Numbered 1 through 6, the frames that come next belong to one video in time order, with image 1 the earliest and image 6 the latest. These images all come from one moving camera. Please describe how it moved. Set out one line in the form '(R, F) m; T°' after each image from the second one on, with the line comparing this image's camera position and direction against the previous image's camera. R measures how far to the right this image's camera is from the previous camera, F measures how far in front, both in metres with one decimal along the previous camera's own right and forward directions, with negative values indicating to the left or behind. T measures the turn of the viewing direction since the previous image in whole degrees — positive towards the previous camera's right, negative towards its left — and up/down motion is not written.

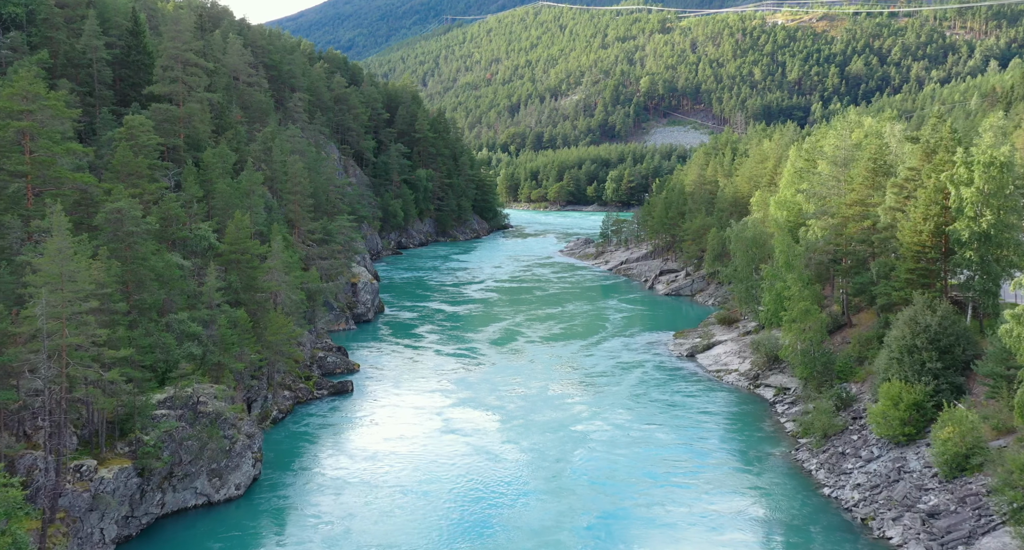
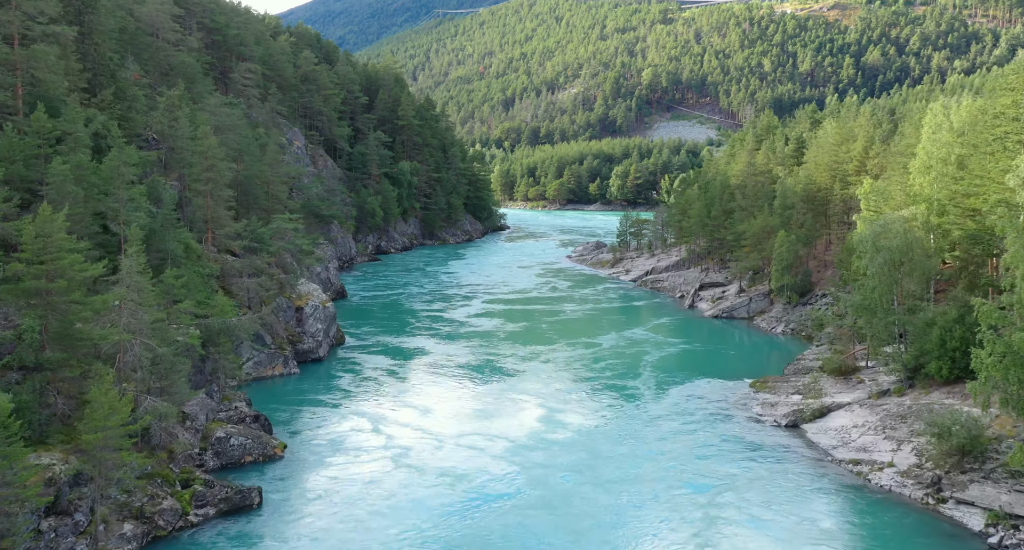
(-0.8, +20.4) m; 0°
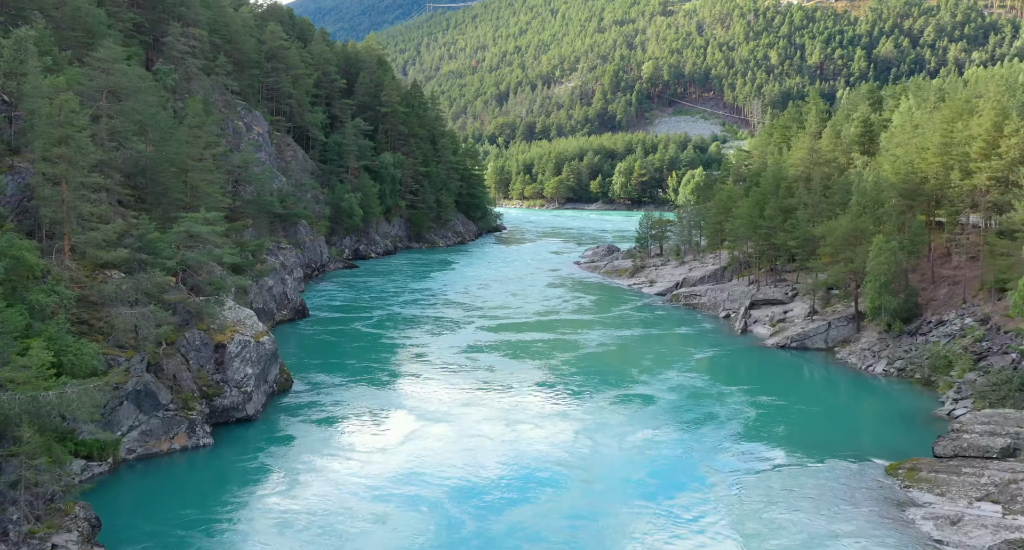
(-0.9, +16.1) m; +1°
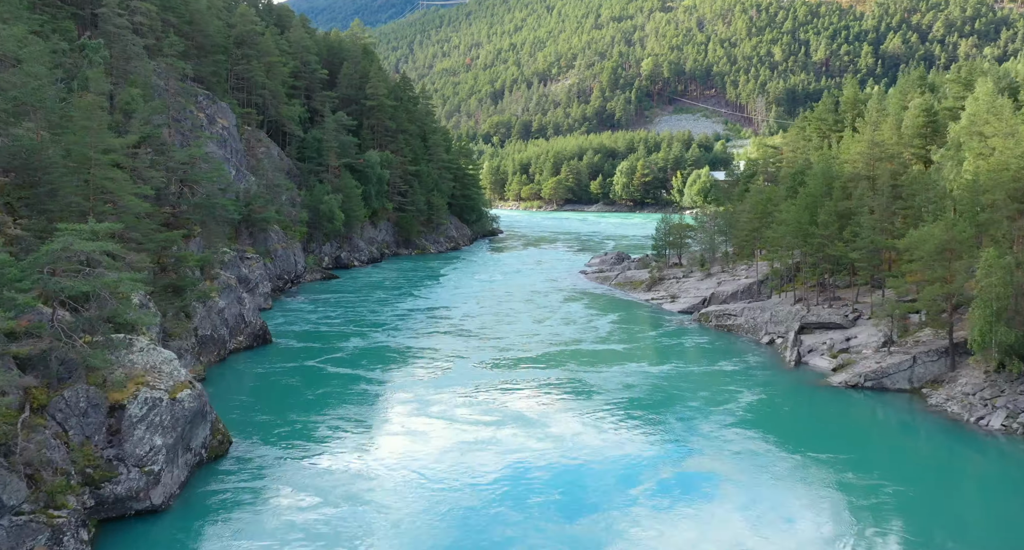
(-0.5, +10.7) m; 0°
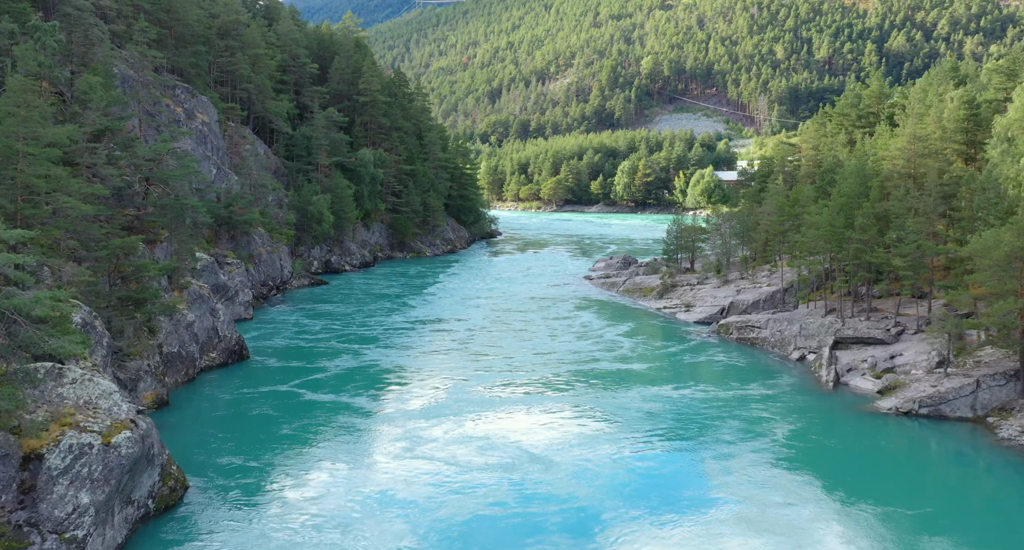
(-0.3, +5.3) m; 0°
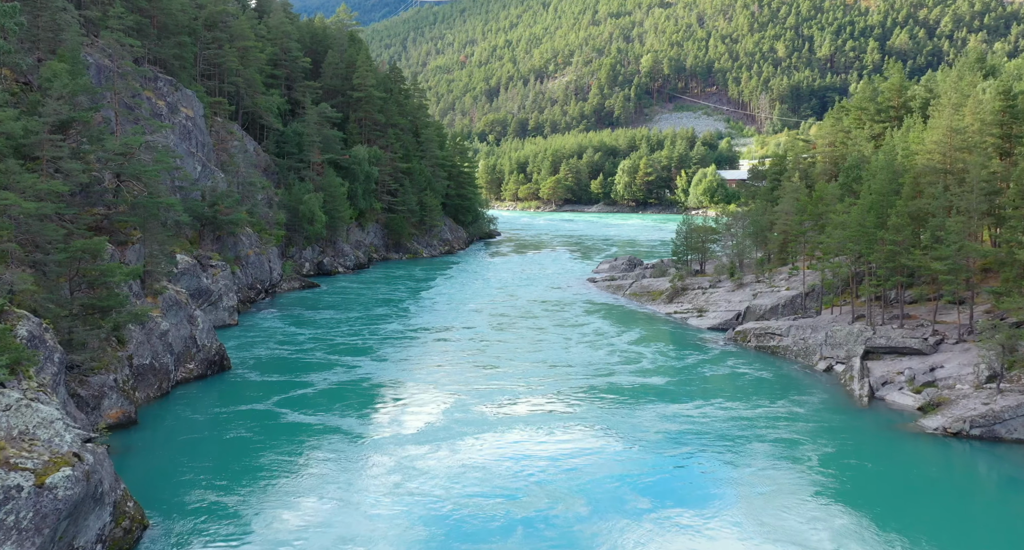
(-0.3, +3.8) m; 0°
